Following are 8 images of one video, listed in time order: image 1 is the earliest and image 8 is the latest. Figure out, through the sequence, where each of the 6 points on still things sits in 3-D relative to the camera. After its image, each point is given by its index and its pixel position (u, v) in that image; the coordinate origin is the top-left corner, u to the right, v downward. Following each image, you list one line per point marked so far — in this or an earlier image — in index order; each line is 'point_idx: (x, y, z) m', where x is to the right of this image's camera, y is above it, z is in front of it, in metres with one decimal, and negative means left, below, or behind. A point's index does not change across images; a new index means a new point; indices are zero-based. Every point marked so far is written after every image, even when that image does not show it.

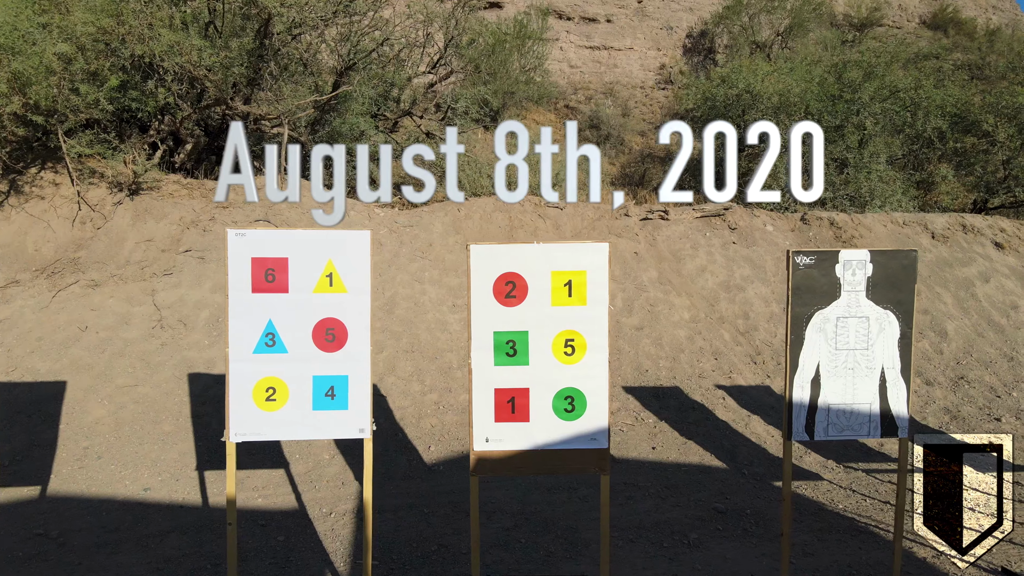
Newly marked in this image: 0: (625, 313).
0: (+1.6, -0.4, +8.6) m
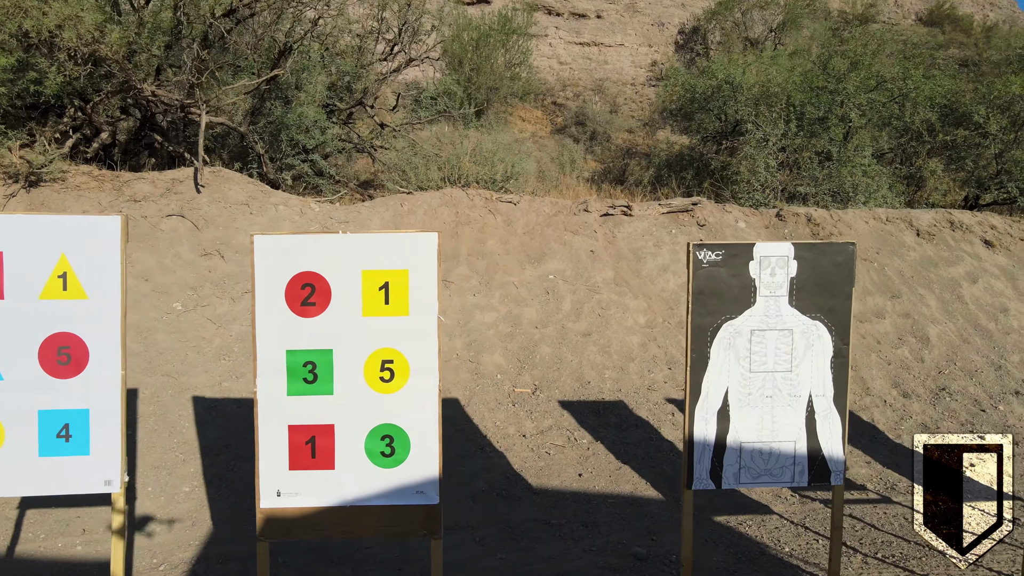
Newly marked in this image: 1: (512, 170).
0: (+0.8, -0.4, +7.8) m
1: (0.0, +2.2, +11.1) m
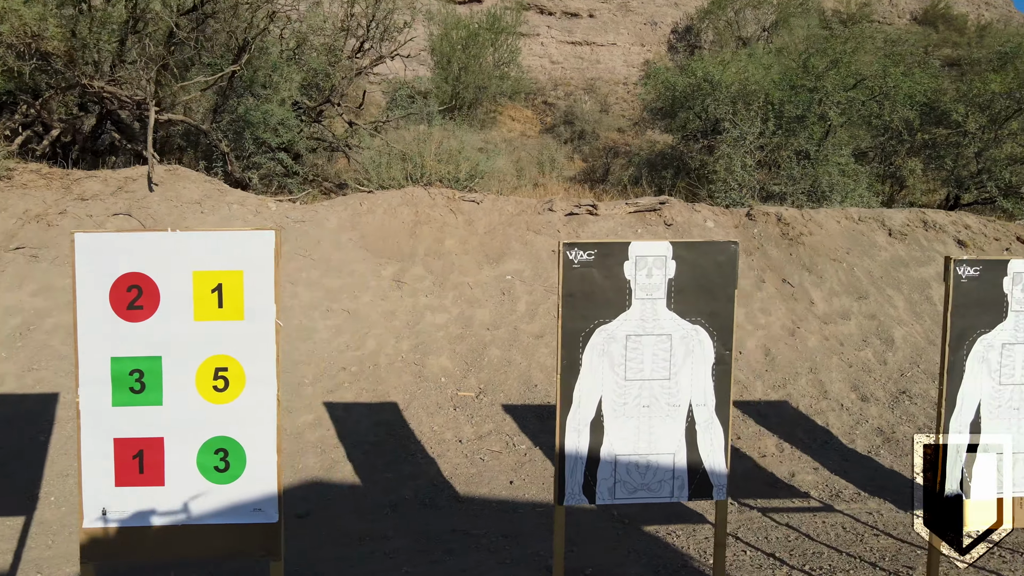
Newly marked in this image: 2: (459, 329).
0: (+0.2, -0.4, +7.7) m
1: (-0.6, +2.1, +10.9) m
2: (-0.6, -0.5, +7.4) m
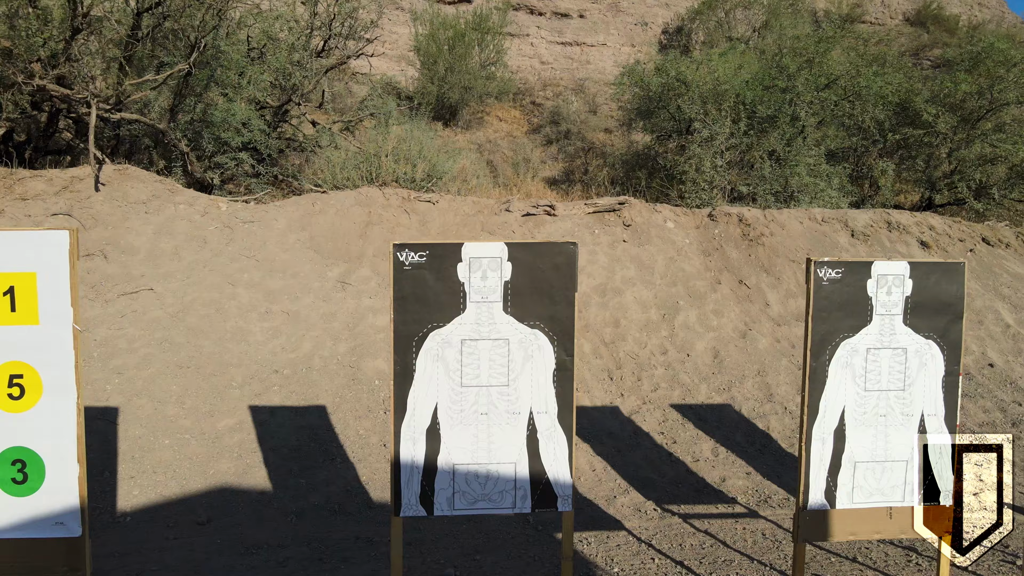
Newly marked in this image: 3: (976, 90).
0: (-0.5, -0.4, +7.6) m
1: (-1.3, +2.1, +10.8) m
2: (-1.3, -0.5, +7.2) m
3: (+10.0, +4.3, +13.2) m
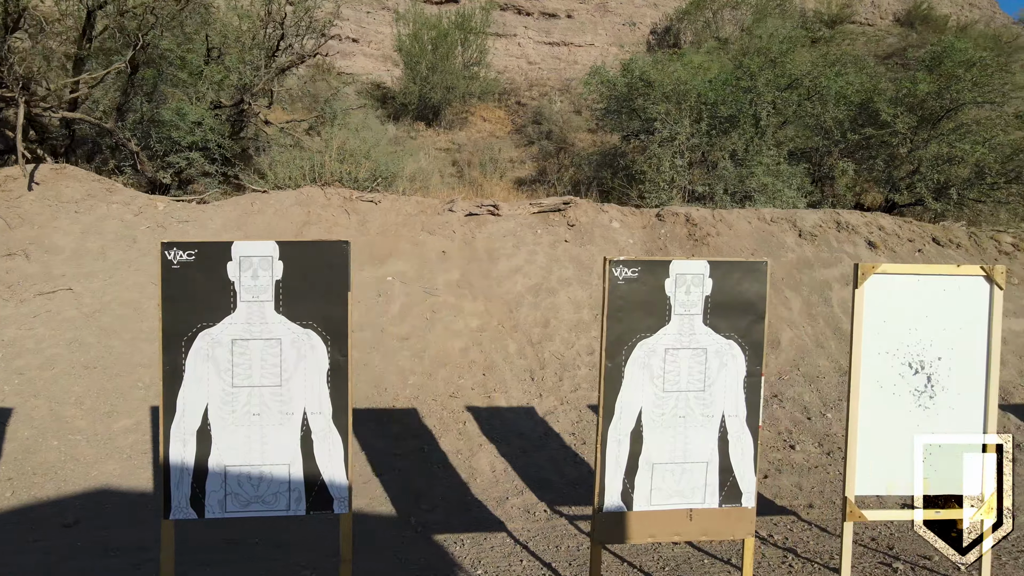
0: (-1.4, -0.4, +7.5) m
1: (-2.2, +2.1, +10.8) m
2: (-2.2, -0.5, +7.2) m
3: (+9.1, +4.3, +13.1) m
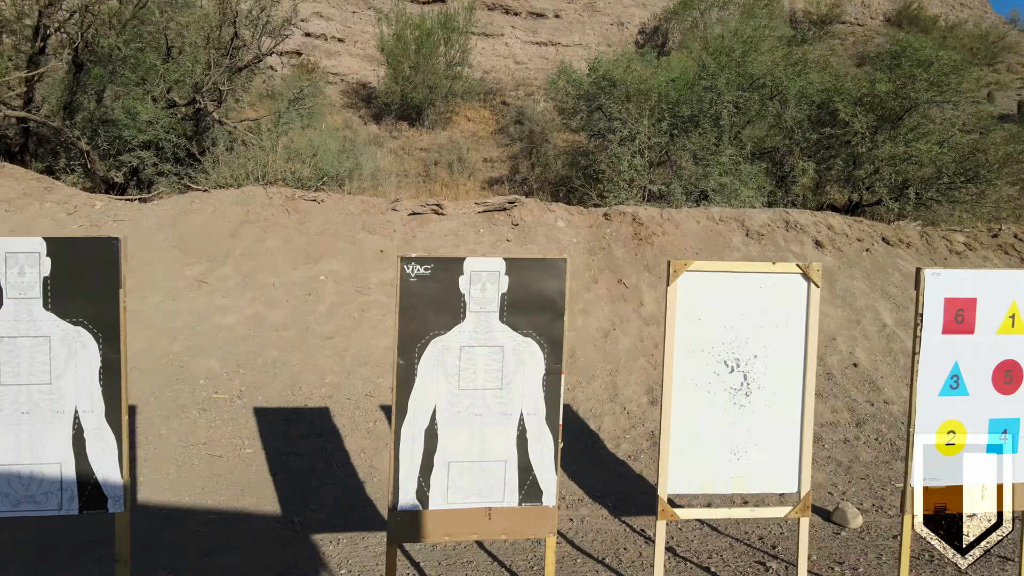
0: (-2.3, -0.4, +7.5) m
1: (-3.1, +2.1, +10.8) m
2: (-3.1, -0.5, +7.2) m
3: (+8.2, +4.3, +13.1) m
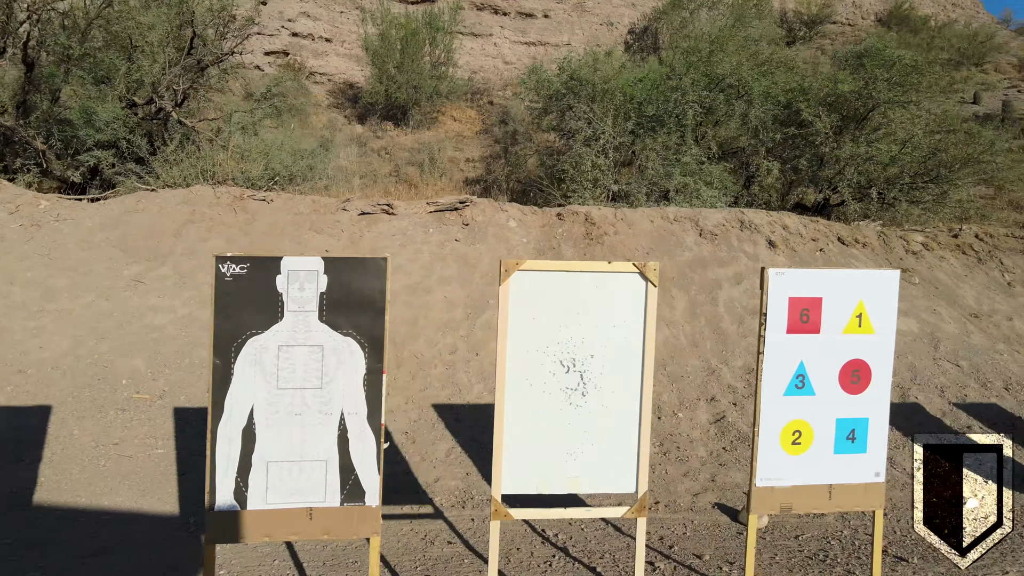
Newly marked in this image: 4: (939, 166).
0: (-3.1, -0.4, +7.5) m
1: (-3.9, +2.1, +10.8) m
2: (-3.9, -0.5, +7.2) m
3: (+7.4, +4.3, +13.1) m
4: (+9.1, +2.6, +13.0) m
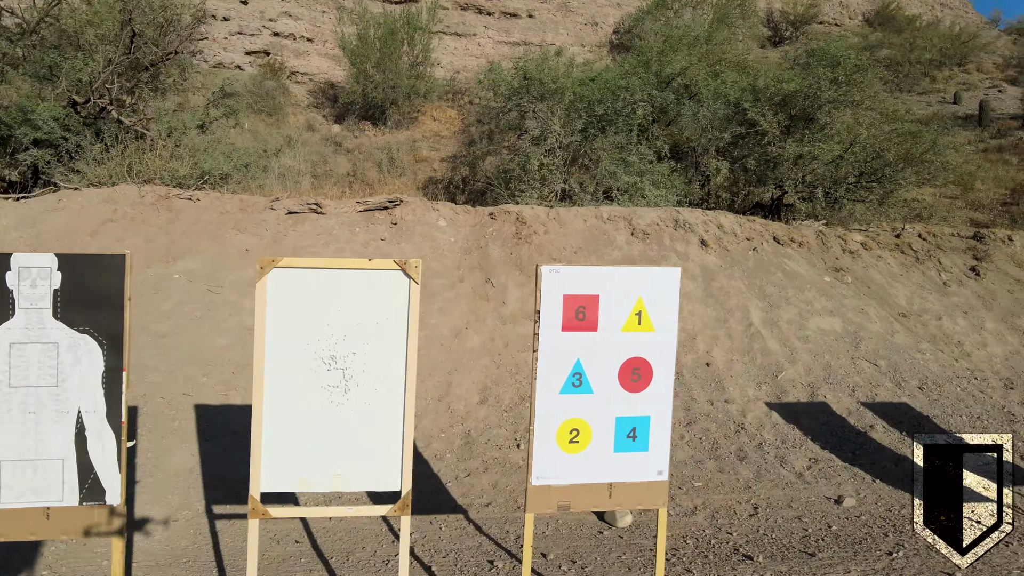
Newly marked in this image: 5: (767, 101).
0: (-4.3, -0.4, +7.5) m
1: (-5.1, +2.2, +10.7) m
2: (-5.1, -0.5, +7.1) m
3: (+6.2, +4.3, +13.1) m
4: (+7.9, +2.6, +13.0) m
5: (+5.7, +4.1, +13.5) m
